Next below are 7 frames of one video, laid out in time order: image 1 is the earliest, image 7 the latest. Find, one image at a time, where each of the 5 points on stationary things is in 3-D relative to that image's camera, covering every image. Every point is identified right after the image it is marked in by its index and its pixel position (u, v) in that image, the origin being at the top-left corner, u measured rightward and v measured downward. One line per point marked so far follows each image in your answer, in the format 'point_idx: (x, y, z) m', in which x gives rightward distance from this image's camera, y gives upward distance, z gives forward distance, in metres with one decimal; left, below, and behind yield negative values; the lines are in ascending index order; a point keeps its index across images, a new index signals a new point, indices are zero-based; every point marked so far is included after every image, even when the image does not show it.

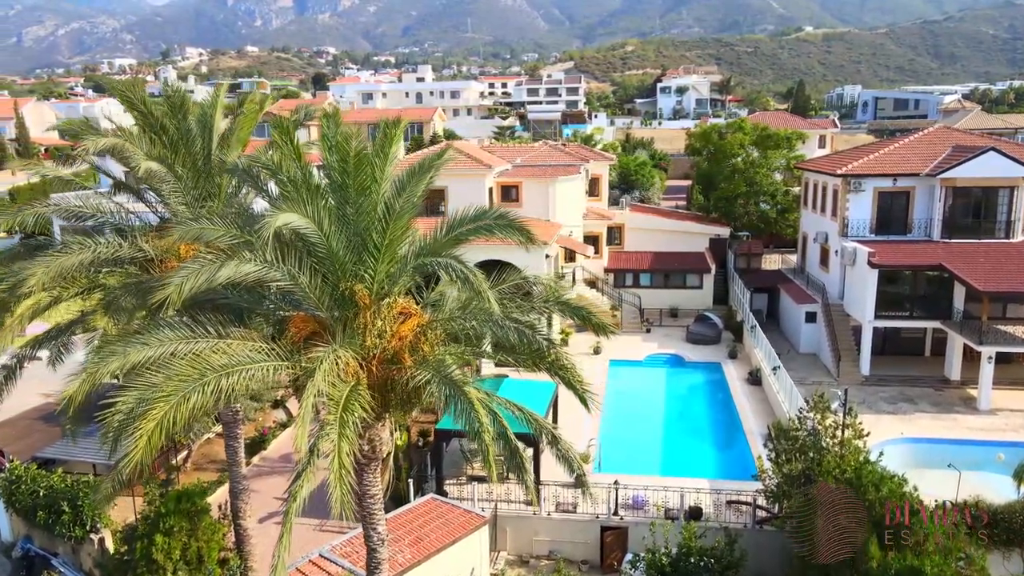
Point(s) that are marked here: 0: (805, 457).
0: (+6.1, -3.5, +15.5) m
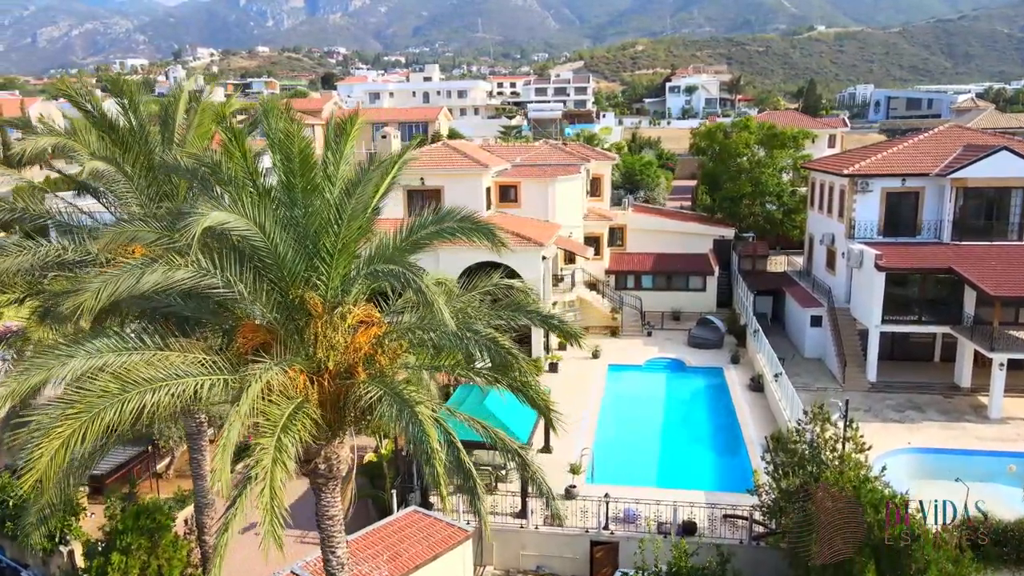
0: (+5.8, -3.7, +14.7) m
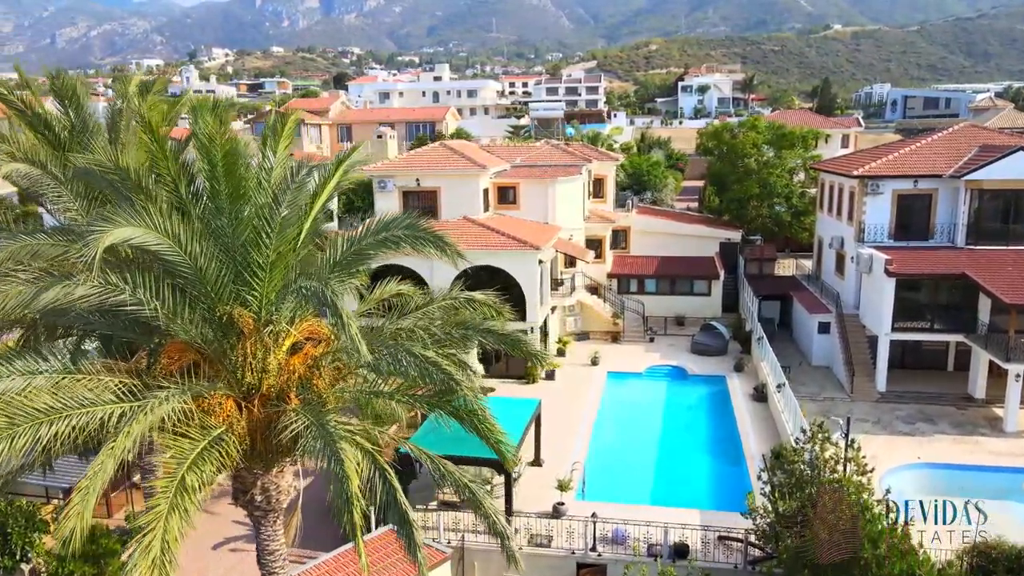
0: (+5.4, -3.9, +13.8) m
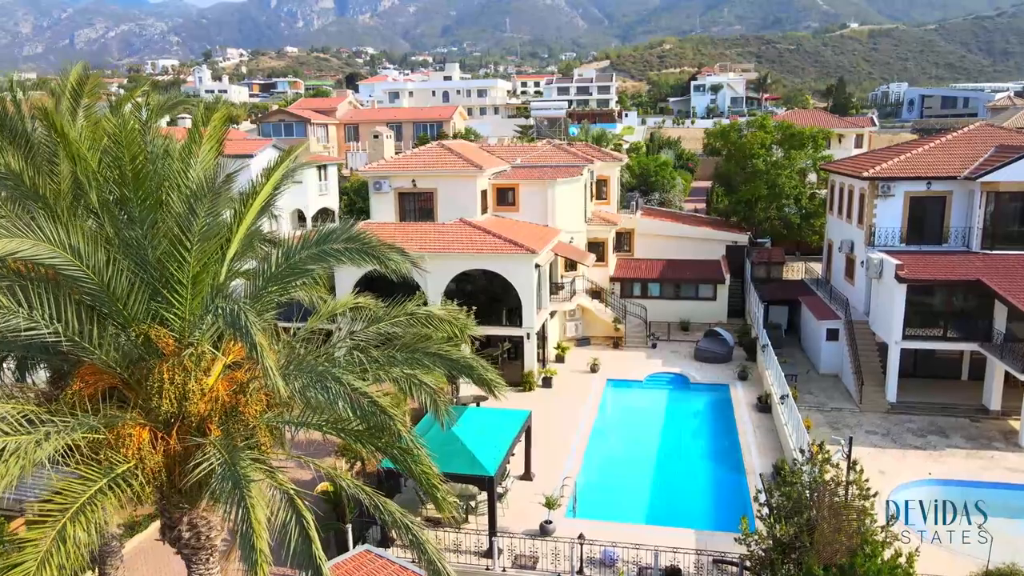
0: (+5.0, -4.0, +12.9) m
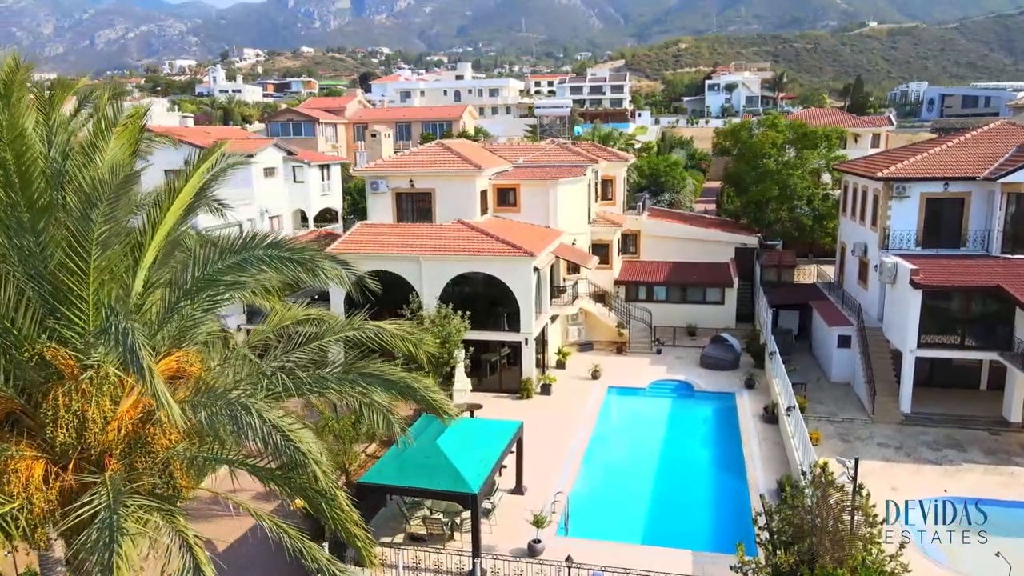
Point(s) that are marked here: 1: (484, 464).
0: (+4.6, -4.2, +12.0) m
1: (-0.6, -3.8, +15.8) m
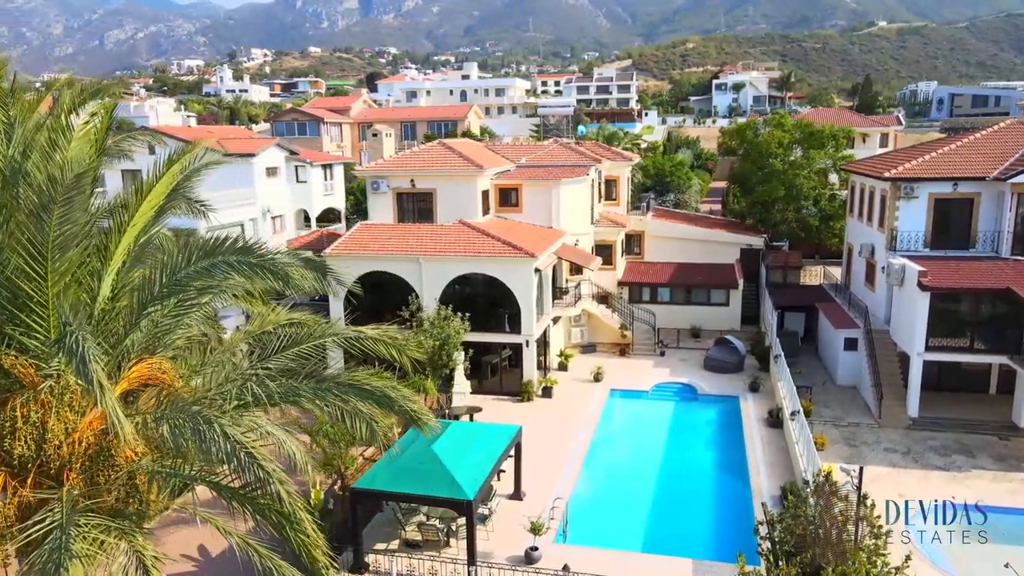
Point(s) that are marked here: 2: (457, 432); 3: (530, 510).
0: (+4.5, -4.2, +11.6) m
1: (-0.7, -3.8, +15.5) m
2: (-1.2, -3.3, +17.0) m
3: (+0.4, -5.4, +17.8) m
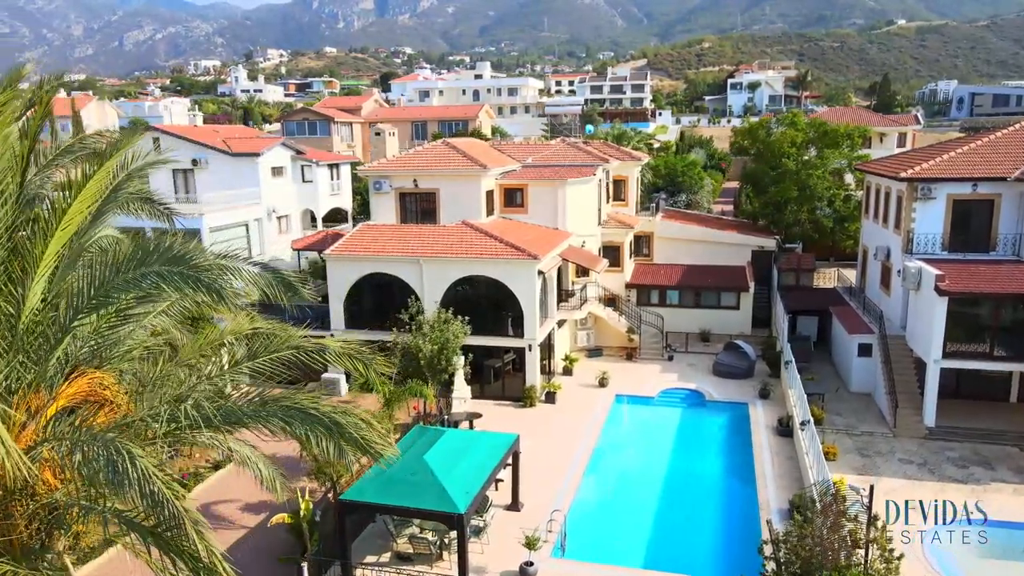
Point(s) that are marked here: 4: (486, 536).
0: (+4.4, -4.4, +10.9) m
1: (-0.8, -3.9, +14.9) m
2: (-1.3, -3.4, +16.4) m
3: (+0.4, -5.4, +17.2) m
4: (-0.6, -5.5, +16.5) m
